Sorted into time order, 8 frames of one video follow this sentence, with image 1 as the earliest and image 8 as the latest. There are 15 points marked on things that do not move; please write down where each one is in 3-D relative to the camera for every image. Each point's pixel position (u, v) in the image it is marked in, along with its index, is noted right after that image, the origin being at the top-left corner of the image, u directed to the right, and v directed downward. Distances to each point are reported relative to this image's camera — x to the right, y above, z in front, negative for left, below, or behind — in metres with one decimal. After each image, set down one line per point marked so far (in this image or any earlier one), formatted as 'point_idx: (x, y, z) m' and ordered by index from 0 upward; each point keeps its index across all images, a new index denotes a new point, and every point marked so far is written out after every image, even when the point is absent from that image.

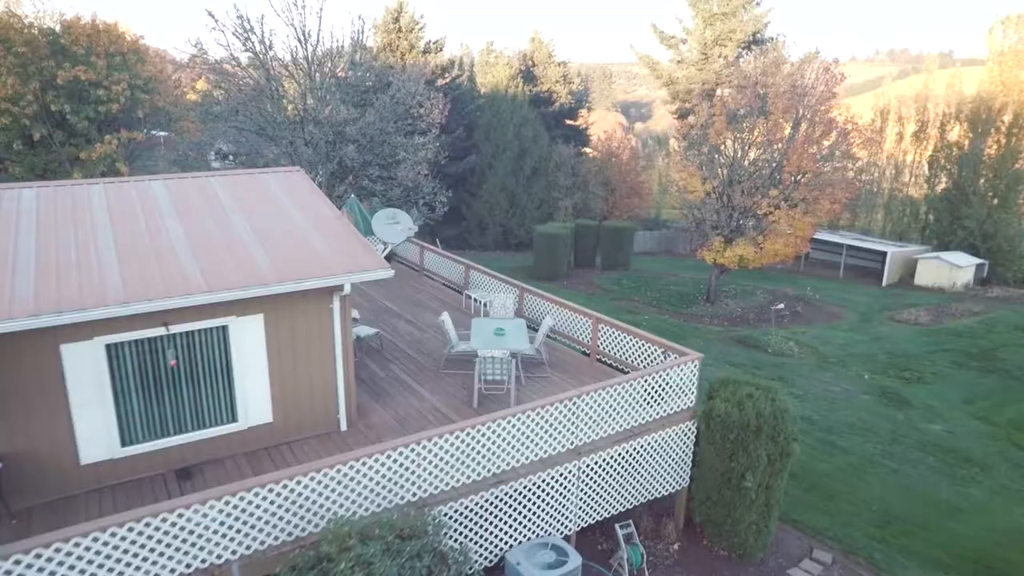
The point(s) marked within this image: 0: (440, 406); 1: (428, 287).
0: (-0.9, -1.5, +8.7) m
1: (-1.8, 0.0, +13.8) m
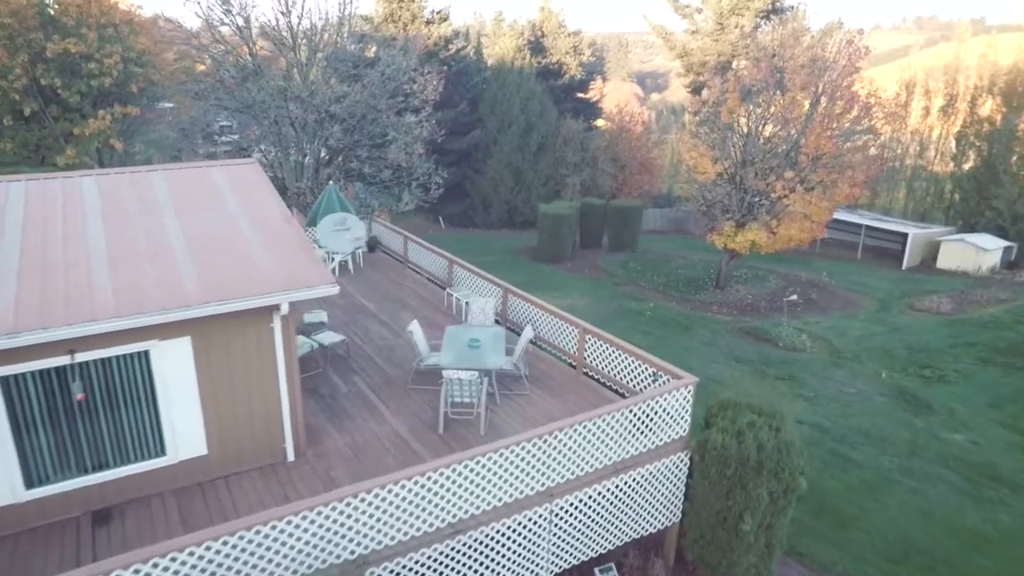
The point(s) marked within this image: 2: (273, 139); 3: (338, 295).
0: (-1.3, -1.7, +7.8) m
1: (-2.0, +0.1, +12.9) m
2: (-6.2, +3.8, +16.7) m
3: (-3.2, -0.1, +12.0) m
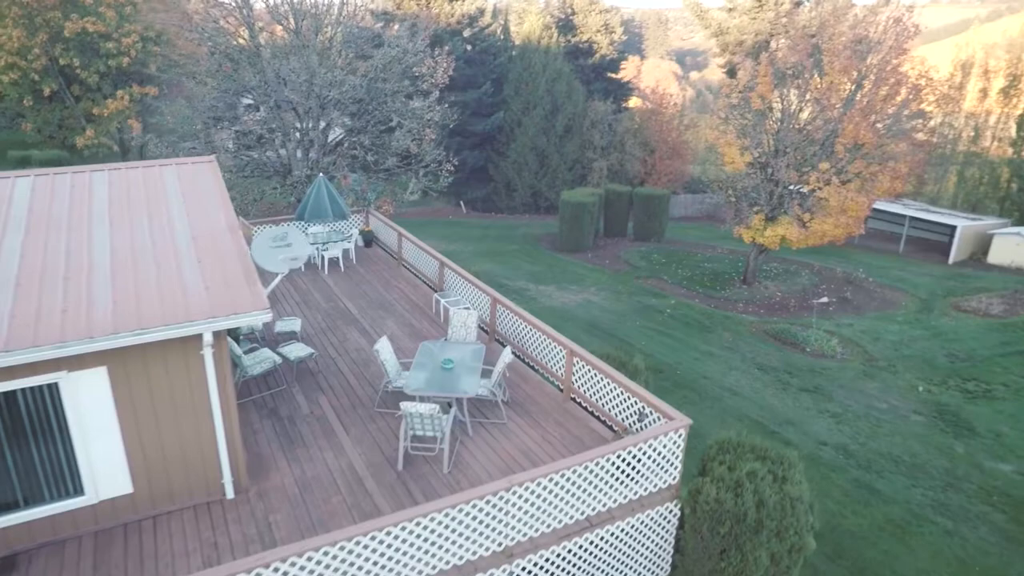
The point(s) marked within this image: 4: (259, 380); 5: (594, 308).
0: (-1.6, -1.9, +7.0) m
1: (-2.0, +0.1, +12.1) m
2: (-5.9, +3.9, +16.0) m
3: (-3.2, -0.2, +11.3) m
4: (-3.2, -1.2, +8.5) m
5: (+2.4, -0.6, +19.0) m
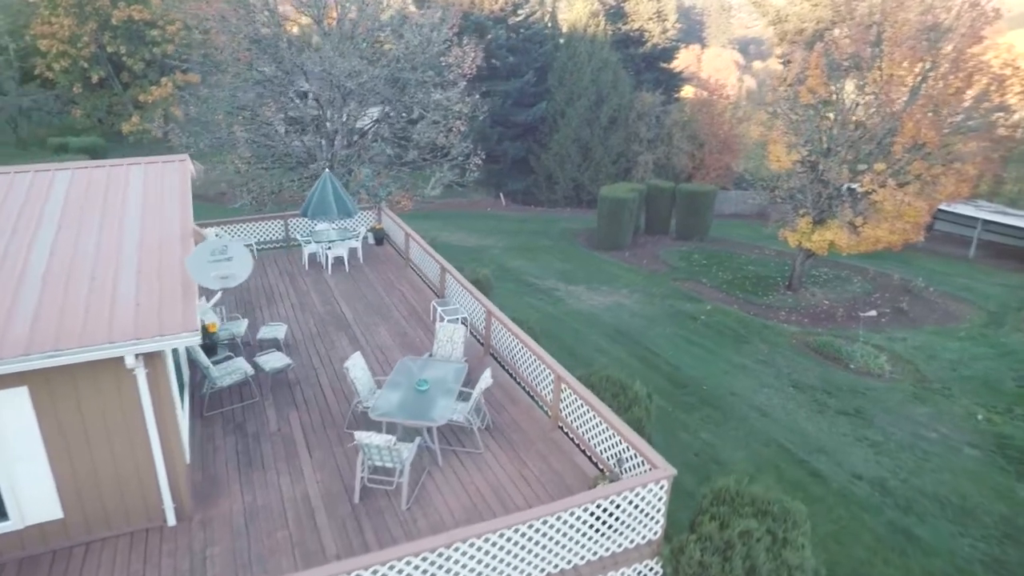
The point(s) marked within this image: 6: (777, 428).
0: (-1.9, -2.0, +6.5) m
1: (-1.9, 0.0, +11.5) m
2: (-5.3, +4.1, +15.6) m
3: (-3.1, -0.2, +10.8) m
4: (-3.4, -1.2, +8.0) m
5: (+3.0, -0.7, +18.0) m
6: (+5.0, -2.6, +12.6) m
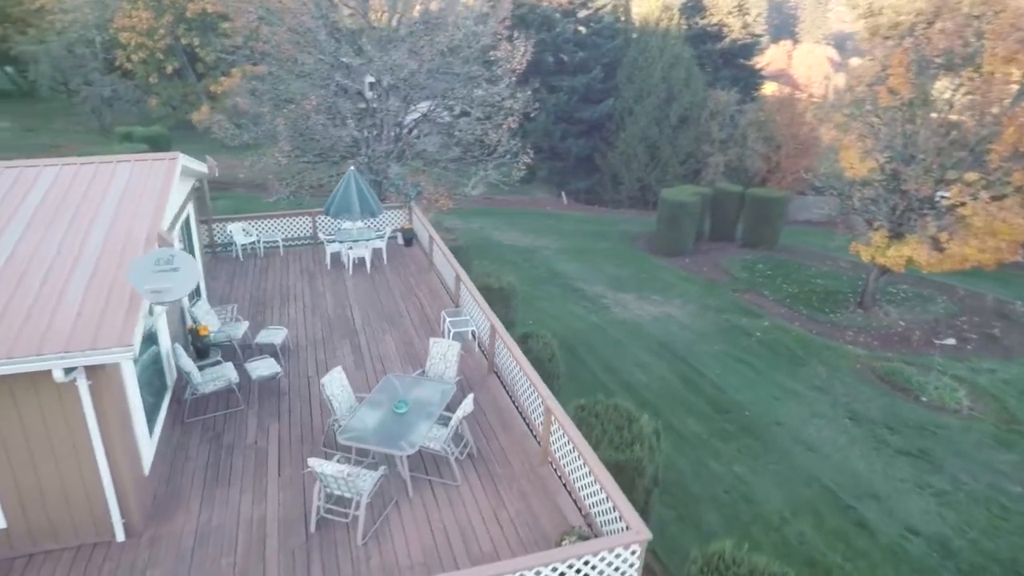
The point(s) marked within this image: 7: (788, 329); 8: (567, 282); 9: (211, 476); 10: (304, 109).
0: (-2.2, -2.1, +6.1) m
1: (-1.5, 0.0, +11.1) m
2: (-4.3, +4.2, +15.5) m
3: (-2.8, -0.2, +10.5) m
4: (-3.4, -1.3, +7.8) m
5: (+4.1, -0.9, +17.0) m
6: (+5.3, -3.0, +11.4) m
7: (+7.3, -1.1, +17.6) m
8: (+1.6, +0.2, +19.4) m
9: (-3.0, -1.9, +6.6) m
10: (-4.8, +4.1, +15.5) m
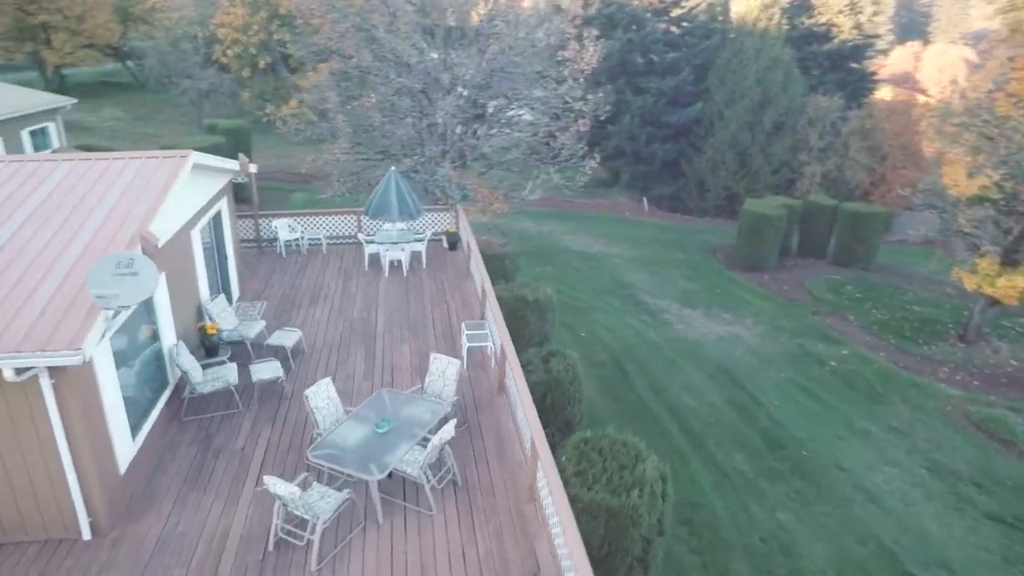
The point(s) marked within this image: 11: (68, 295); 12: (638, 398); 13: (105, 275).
0: (-2.5, -2.2, +5.9) m
1: (-0.9, -0.2, +10.7) m
2: (-2.9, +4.2, +15.5) m
3: (-2.4, -0.2, +10.4) m
4: (-3.4, -1.3, +7.7) m
5: (+5.3, -1.4, +15.9) m
6: (+5.7, -3.5, +10.1) m
7: (+8.5, -1.7, +16.0) m
8: (+3.3, -0.1, +18.6) m
9: (-3.1, -1.9, +6.6) m
10: (-3.4, +4.2, +15.6) m
11: (-3.5, 0.0, +5.3) m
12: (+2.4, -2.1, +12.9) m
13: (-3.0, +0.1, +5.0) m
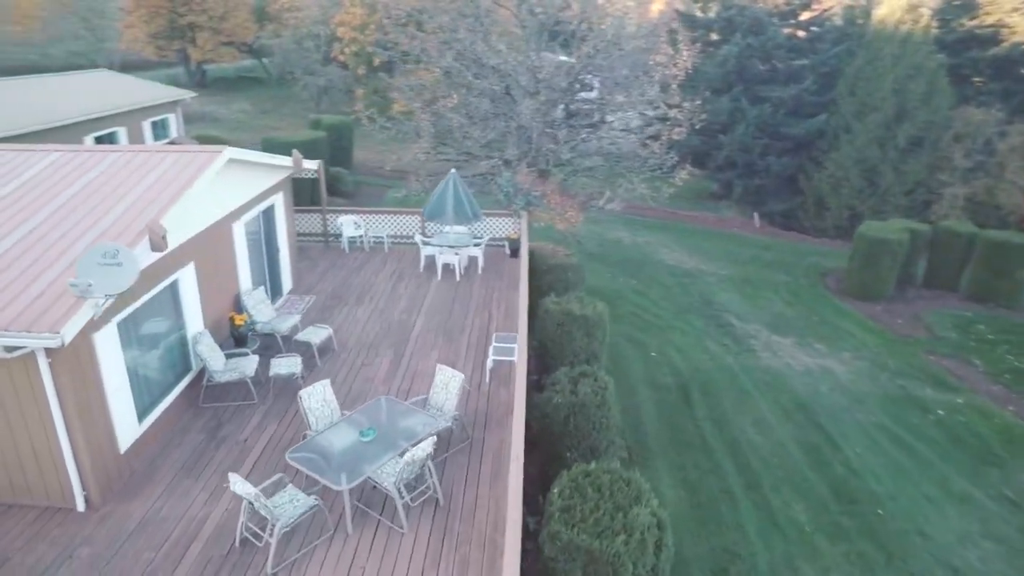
0: (-2.7, -2.1, +6.0) m
1: (-0.2, -0.3, +10.5) m
2: (-0.9, +4.1, +15.5) m
3: (-1.7, -0.3, +10.4) m
4: (-3.2, -1.2, +8.0) m
5: (+6.7, -2.1, +14.4) m
6: (+5.9, -4.2, +8.7) m
7: (+9.9, -2.6, +14.0) m
8: (+5.3, -0.7, +17.5) m
9: (-3.2, -1.8, +6.8) m
10: (-1.4, +4.2, +15.7) m
11: (-3.7, +0.1, +5.6) m
12: (+3.3, -2.5, +12.0) m
13: (-3.3, +0.2, +5.2) m
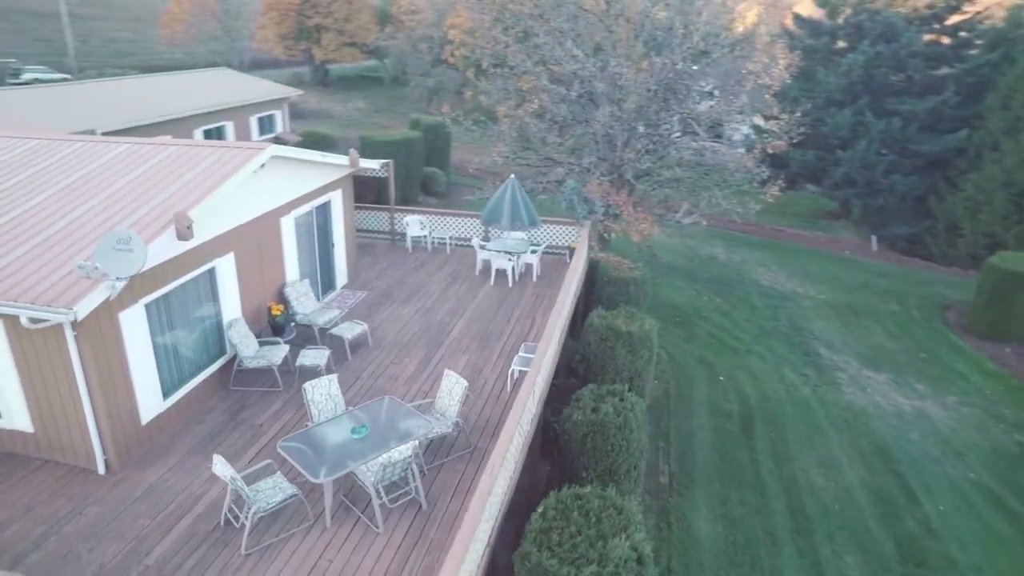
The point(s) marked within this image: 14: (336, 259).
0: (-2.9, -2.0, +6.4) m
1: (+0.5, -0.4, +10.3) m
2: (+1.0, +4.0, +15.4) m
3: (-1.0, -0.3, +10.5) m
4: (-3.0, -1.1, +8.4) m
5: (+7.9, -2.7, +13.0) m
6: (+5.9, -4.7, +7.5) m
7: (+10.9, -3.5, +12.0) m
8: (+7.1, -1.3, +16.2) m
9: (-3.3, -1.7, +7.2) m
10: (+0.5, +4.1, +15.6) m
11: (-3.8, +0.3, +6.1) m
12: (+4.0, -2.9, +11.2) m
13: (-3.4, +0.3, +5.6) m
14: (-2.7, +0.5, +10.5) m
